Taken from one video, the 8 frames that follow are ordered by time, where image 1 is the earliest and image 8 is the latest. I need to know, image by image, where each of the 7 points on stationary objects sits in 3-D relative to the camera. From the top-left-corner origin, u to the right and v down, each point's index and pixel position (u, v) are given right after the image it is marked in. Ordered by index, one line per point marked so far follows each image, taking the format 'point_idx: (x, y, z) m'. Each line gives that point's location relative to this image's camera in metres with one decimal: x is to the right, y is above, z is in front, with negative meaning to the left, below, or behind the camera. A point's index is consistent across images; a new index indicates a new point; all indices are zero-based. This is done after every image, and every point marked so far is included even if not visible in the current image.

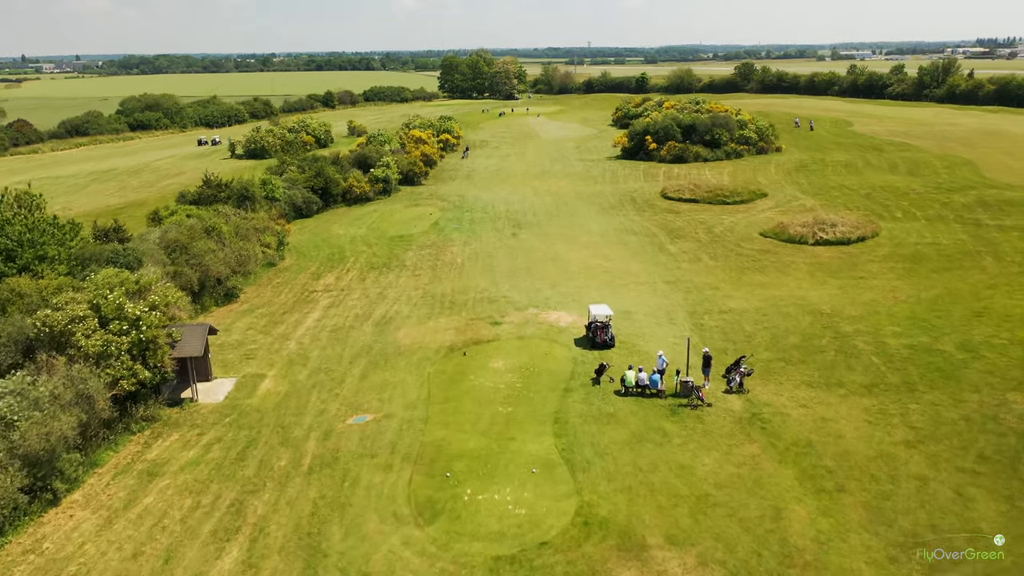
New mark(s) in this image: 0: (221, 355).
0: (-6.7, -1.6, +17.8) m
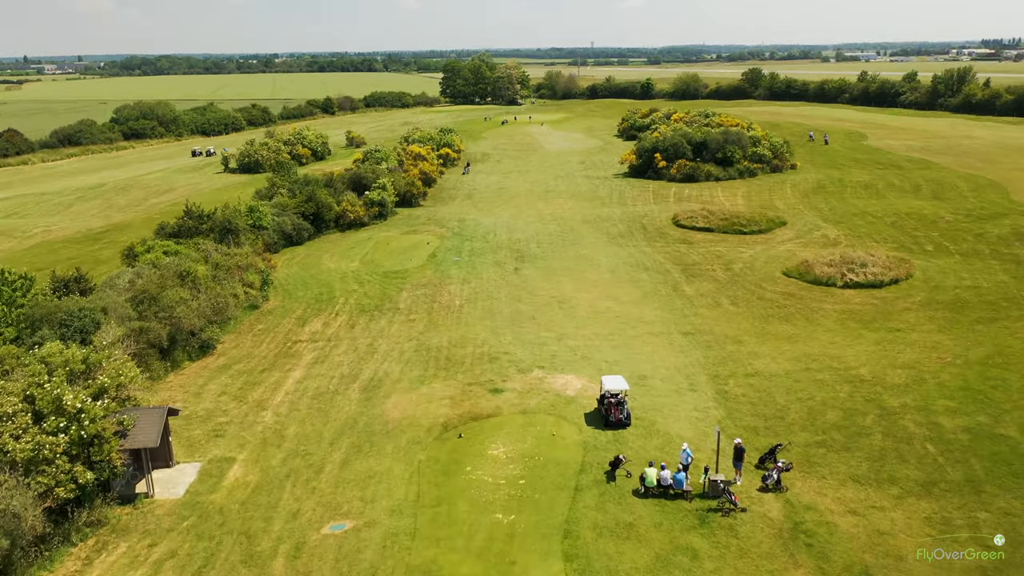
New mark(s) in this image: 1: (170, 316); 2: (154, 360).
0: (-6.6, -2.9, +15.8) m
1: (-8.5, -0.7, +19.3) m
2: (-8.5, -1.7, +18.6) m
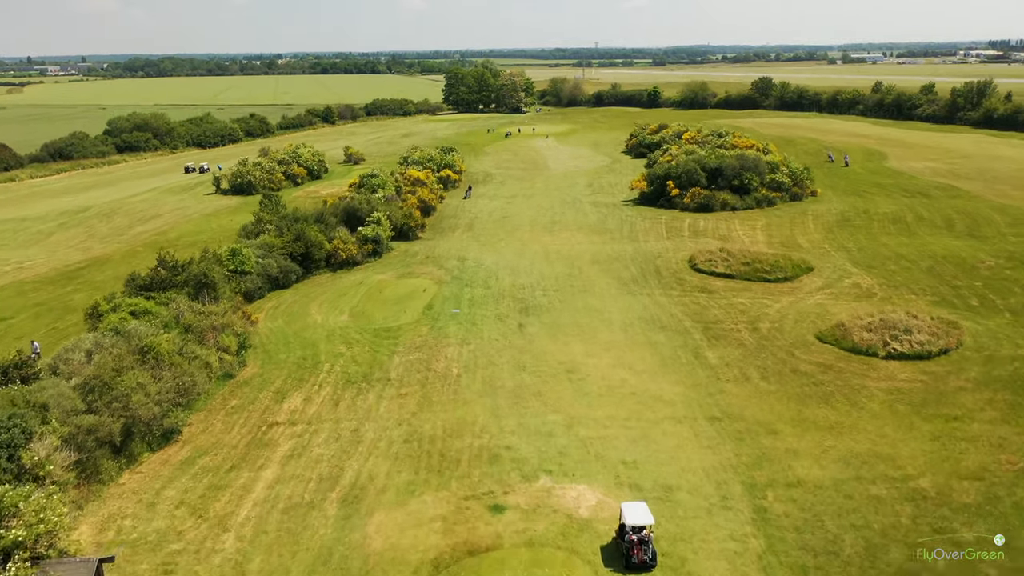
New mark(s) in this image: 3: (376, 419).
0: (-6.6, -4.8, +13.4) m
1: (-8.4, -2.6, +16.9) m
2: (-8.5, -3.6, +16.2) m
3: (-3.3, -3.2, +19.2) m
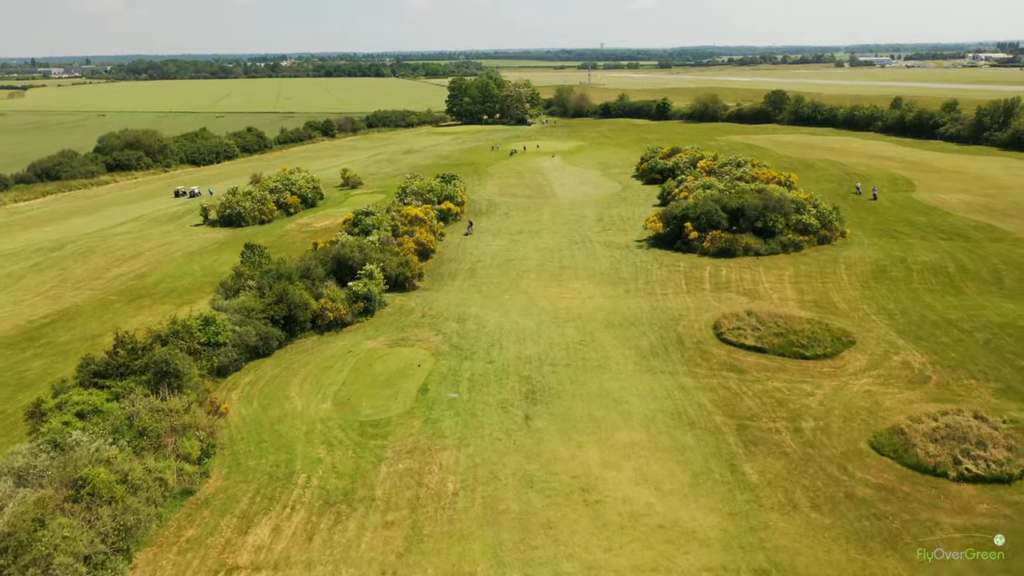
0: (-6.5, -7.2, +10.4) m
1: (-8.3, -5.0, +13.9) m
2: (-8.4, -6.0, +13.1) m
3: (-3.2, -5.7, +16.1) m
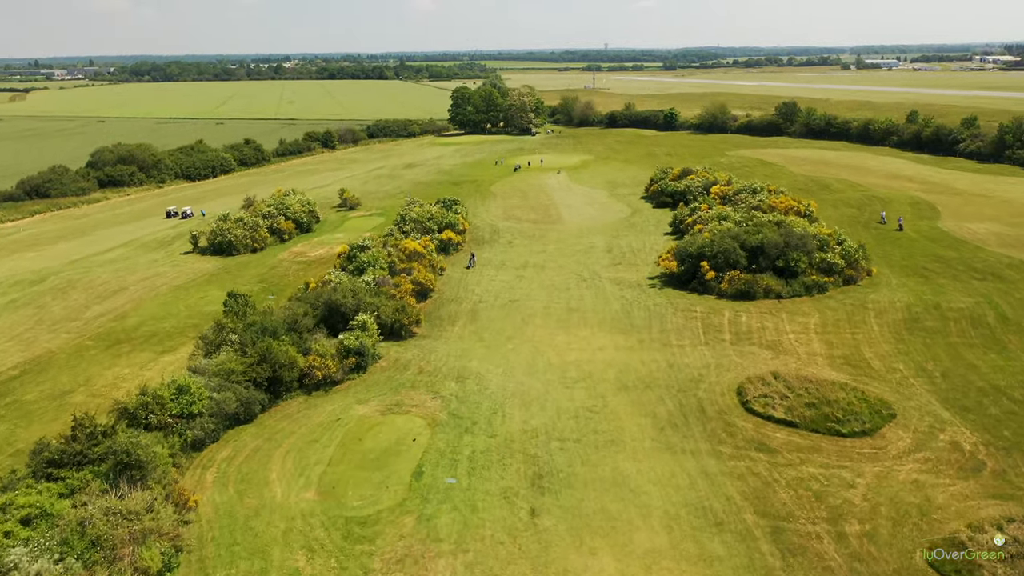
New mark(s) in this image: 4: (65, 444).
0: (-6.4, -9.2, +8.0) m
1: (-8.2, -7.0, +11.5) m
2: (-8.3, -8.0, +10.7) m
3: (-3.1, -7.6, +13.7) m
4: (-11.4, -3.9, +19.9) m
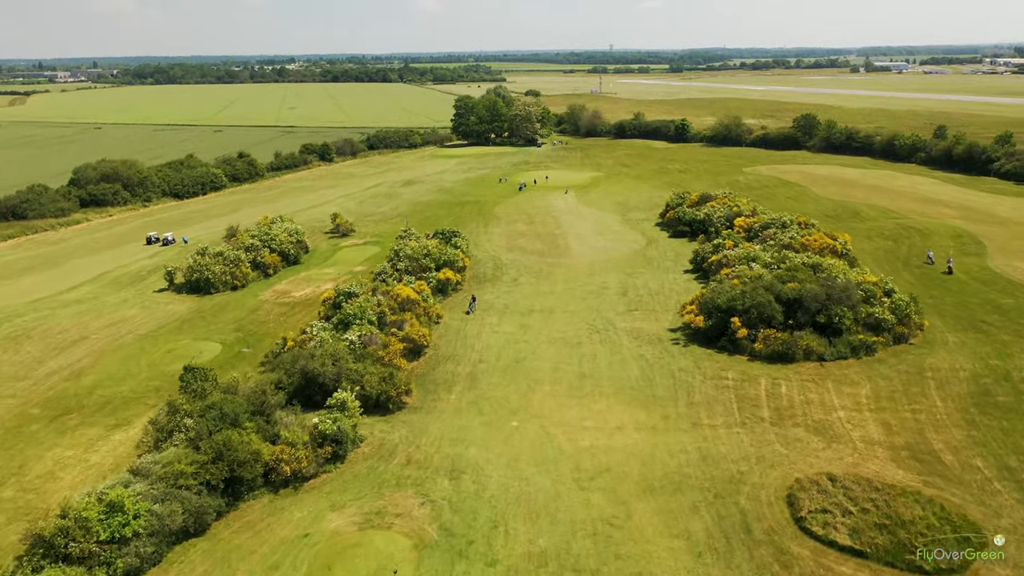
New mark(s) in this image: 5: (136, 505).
0: (-6.4, -11.6, +3.7) m
1: (-8.2, -9.3, +7.2) m
2: (-8.3, -10.3, +6.5) m
3: (-3.1, -10.0, +9.4) m
4: (-11.3, -6.3, +15.7) m
5: (-9.6, -5.5, +19.8) m
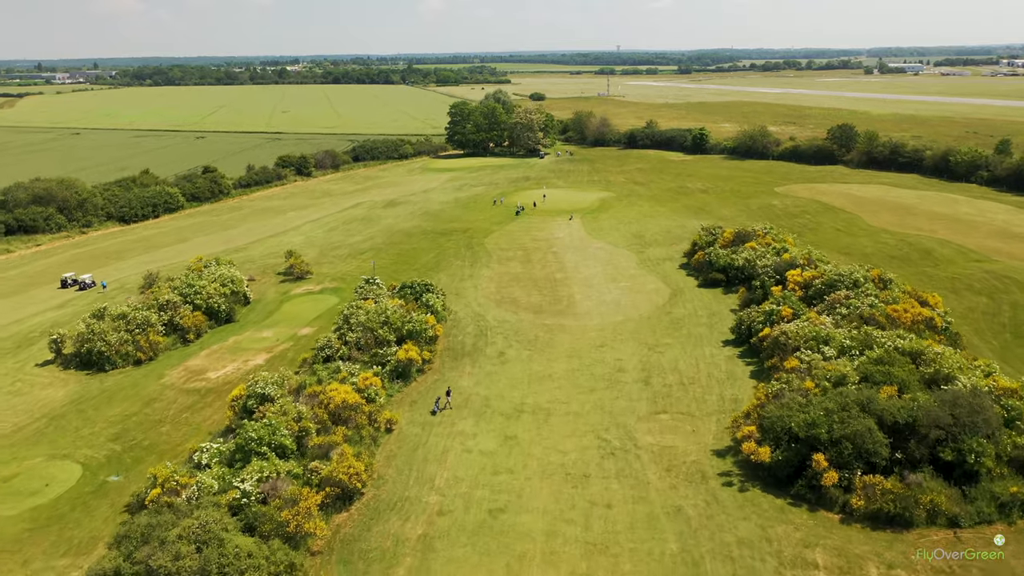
0: (-7.4, -14.8, -6.6) m
1: (-9.1, -12.6, -3.1) m
2: (-9.2, -13.6, -3.8) m
3: (-4.0, -13.3, -1.0) m
4: (-12.2, -9.5, +5.4) m
5: (-10.4, -8.8, +9.5) m
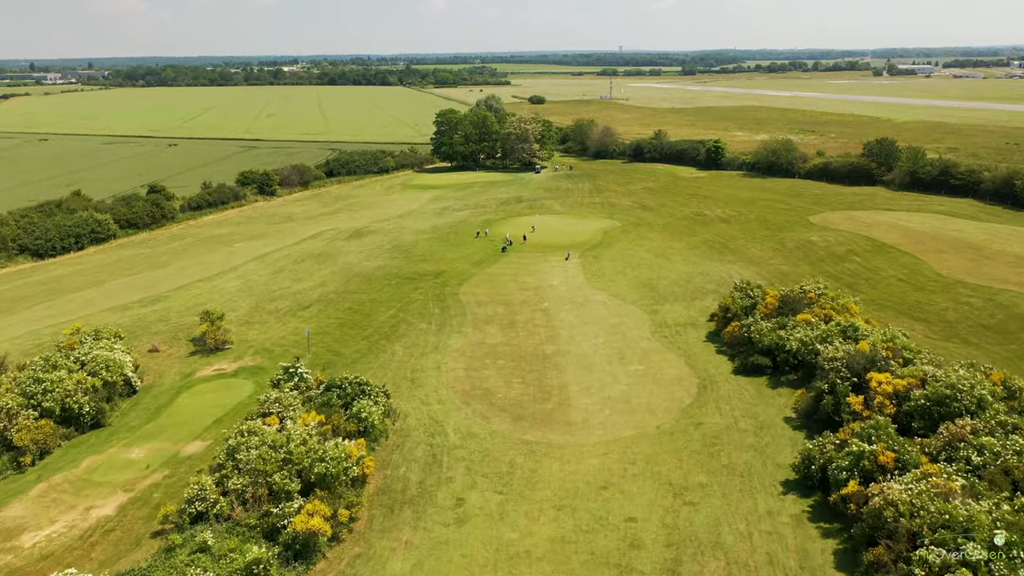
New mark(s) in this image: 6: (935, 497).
0: (-8.7, -18.3, -17.2) m
1: (-10.4, -16.0, -13.7) m
2: (-10.5, -17.1, -14.4) m
3: (-5.3, -16.7, -11.5) m
4: (-13.4, -13.0, -5.2) m
5: (-11.6, -12.3, -1.0) m
6: (+10.2, -4.9, +19.0) m
